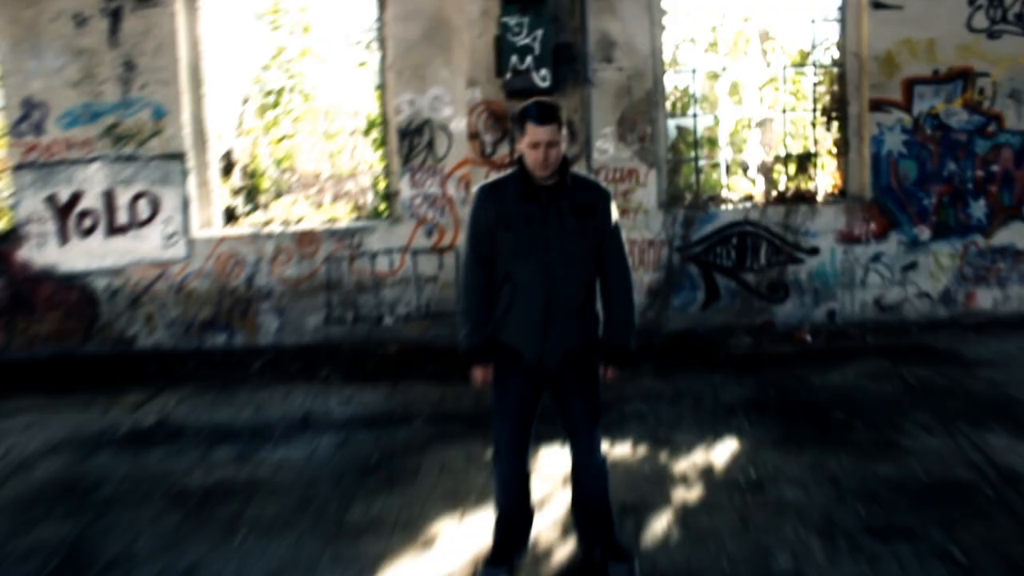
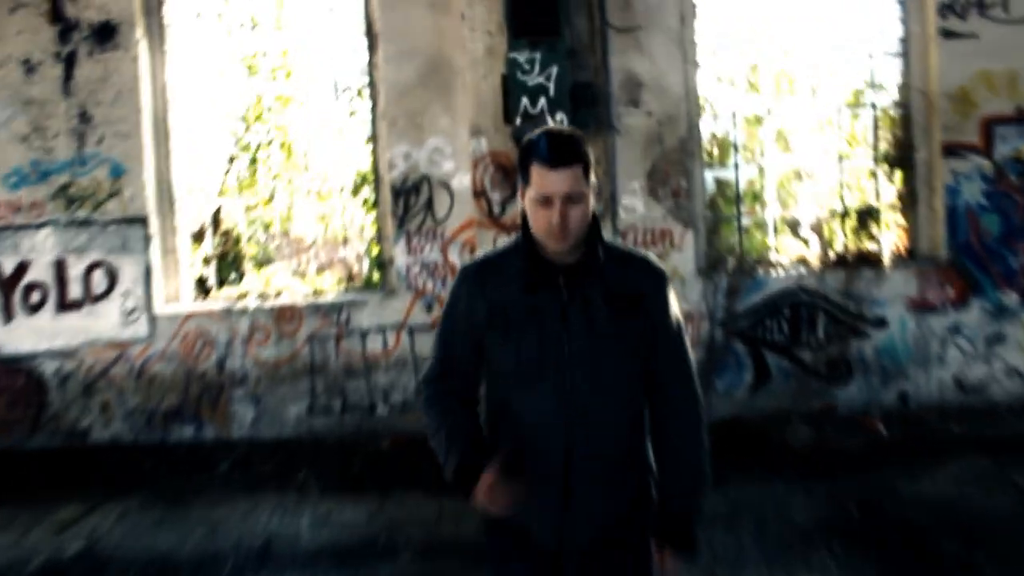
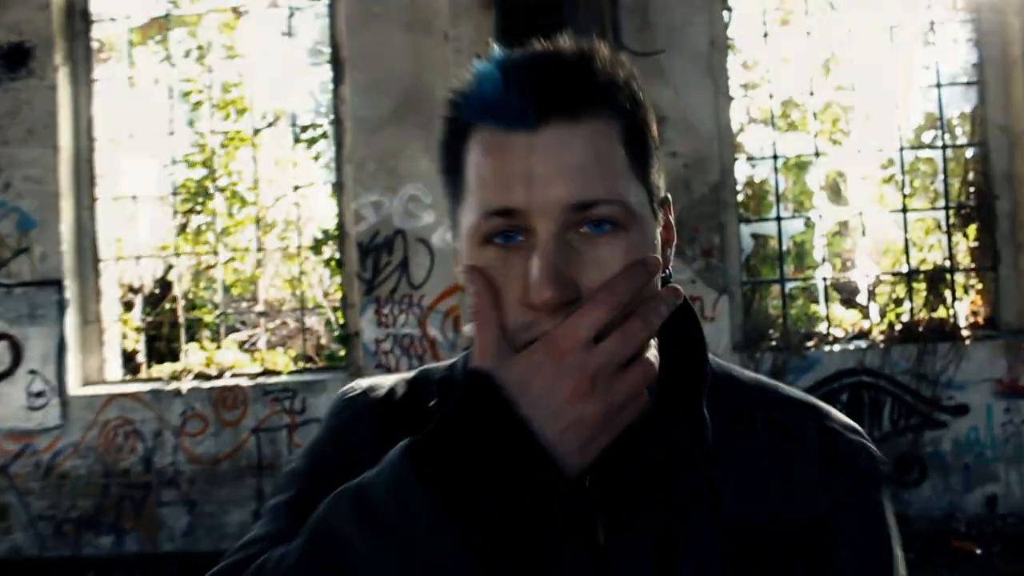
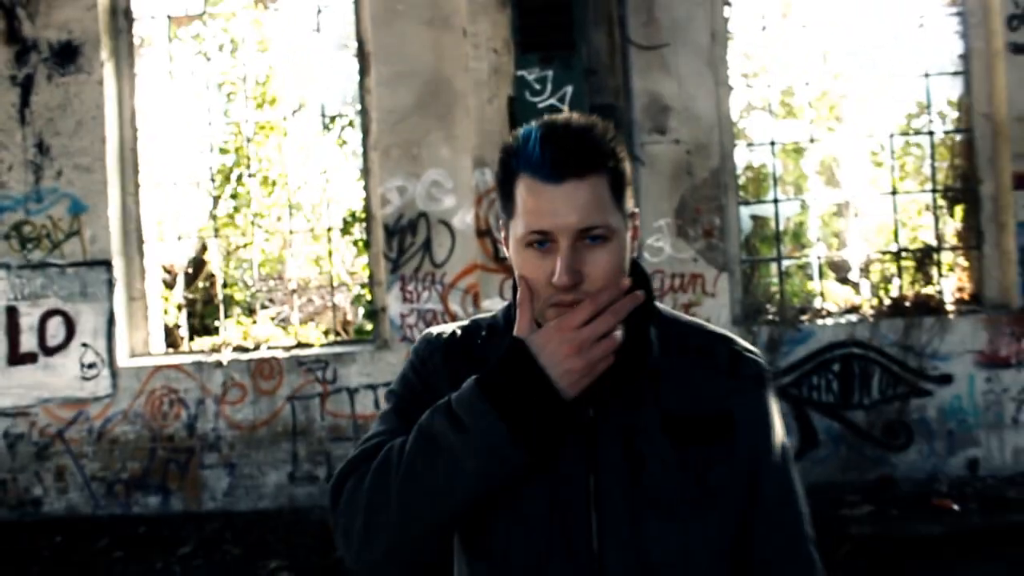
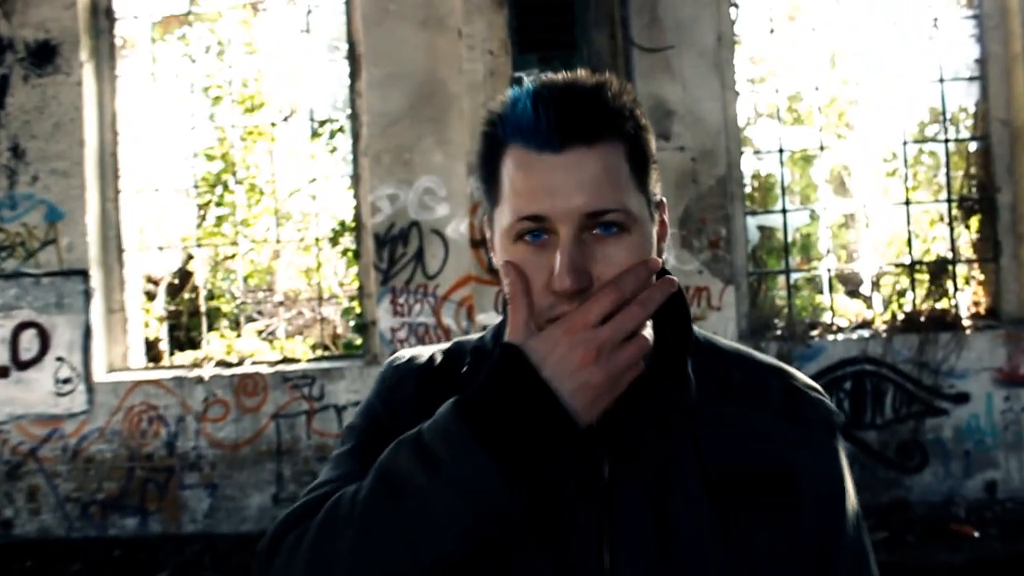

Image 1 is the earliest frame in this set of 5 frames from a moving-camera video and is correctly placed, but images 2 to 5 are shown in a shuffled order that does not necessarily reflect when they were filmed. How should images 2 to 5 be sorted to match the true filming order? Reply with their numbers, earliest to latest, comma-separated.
2, 4, 5, 3
